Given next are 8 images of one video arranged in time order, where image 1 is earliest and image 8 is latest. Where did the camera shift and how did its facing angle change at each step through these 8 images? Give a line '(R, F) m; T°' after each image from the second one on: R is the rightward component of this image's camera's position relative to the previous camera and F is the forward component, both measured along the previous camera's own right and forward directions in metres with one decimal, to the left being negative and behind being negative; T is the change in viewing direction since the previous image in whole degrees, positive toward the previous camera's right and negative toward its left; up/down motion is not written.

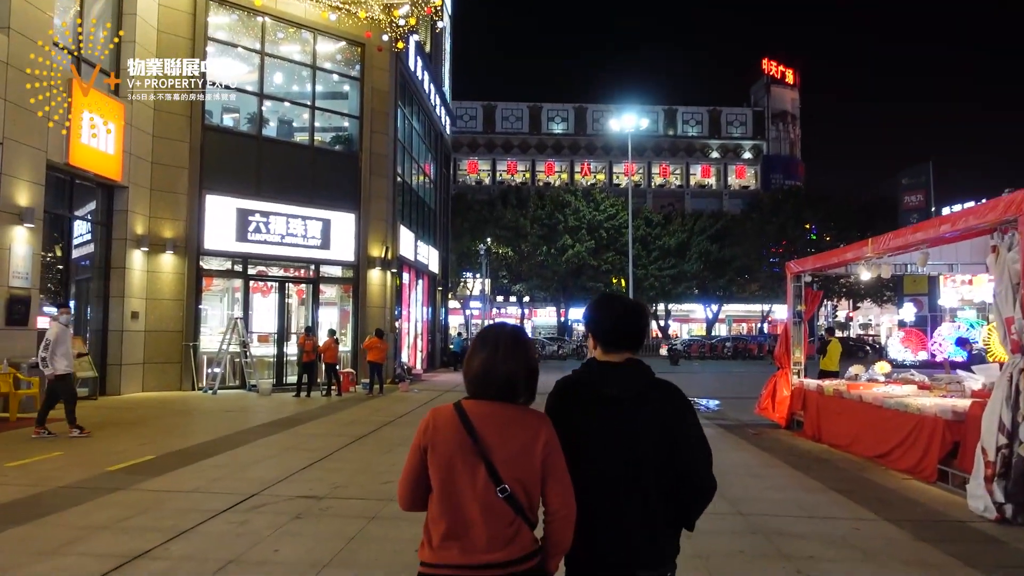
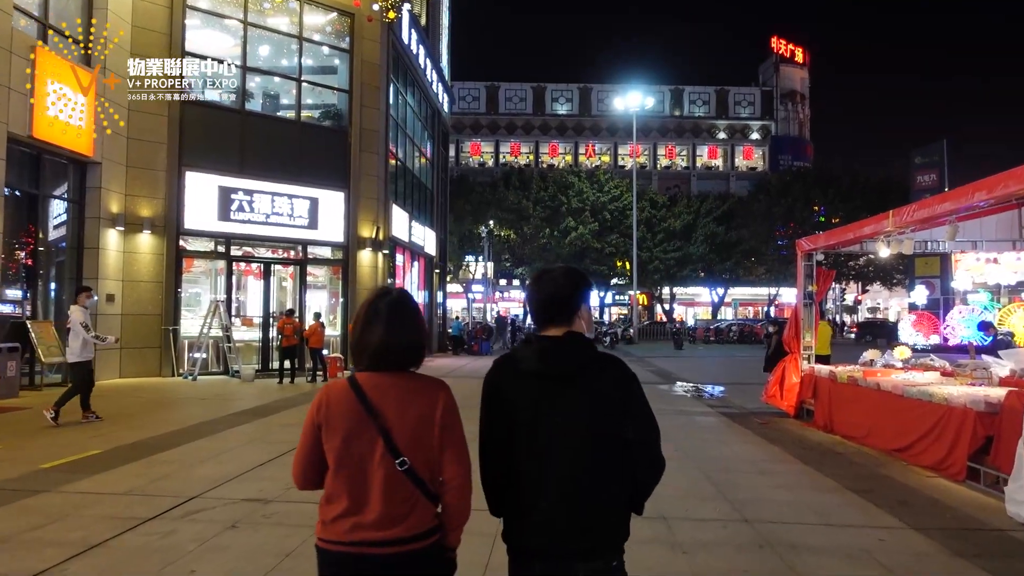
(+0.2, +0.8) m; 0°
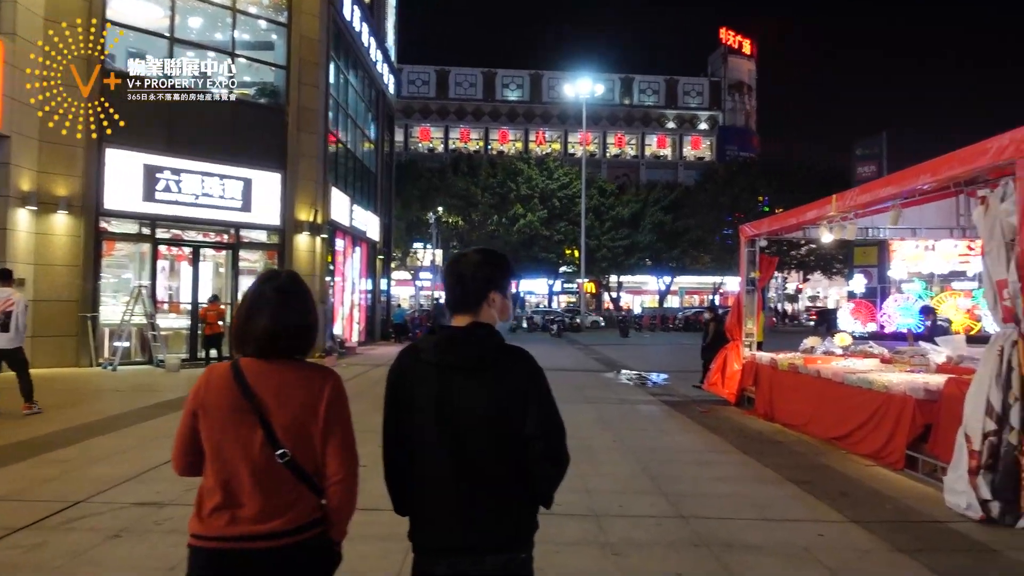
(+0.2, +0.4) m; +4°
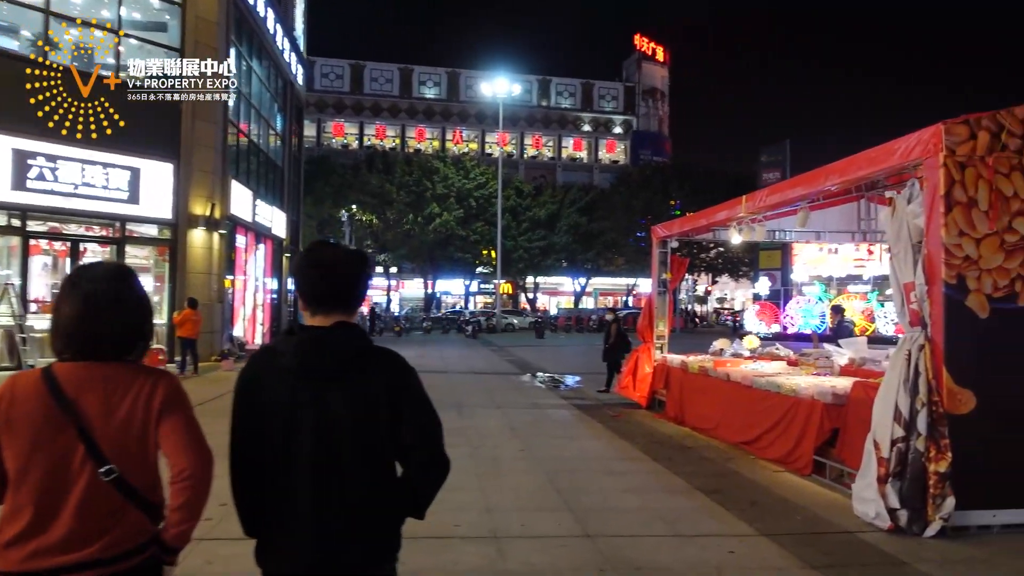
(+0.1, +0.4) m; +7°
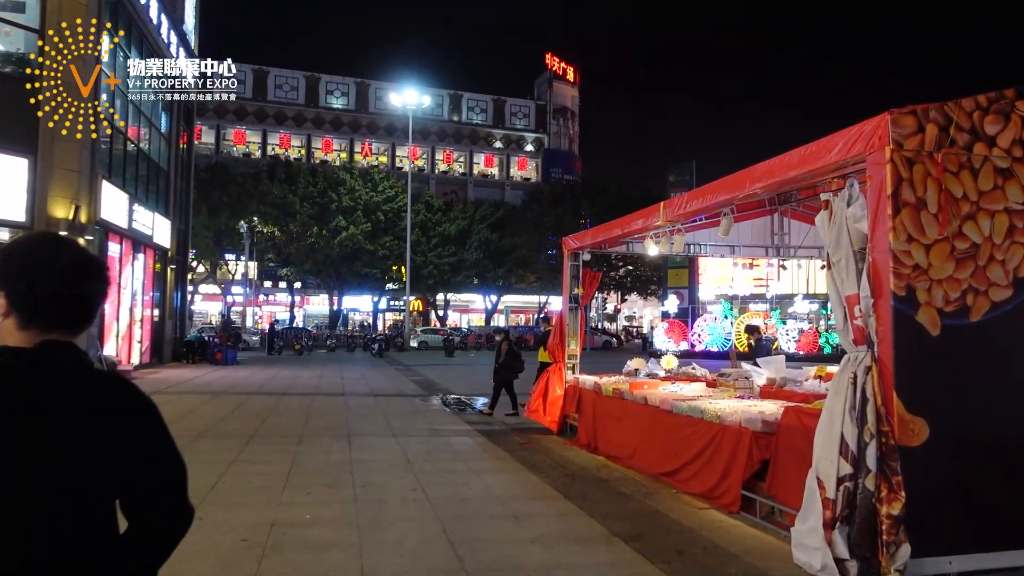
(+0.2, +0.9) m; +7°
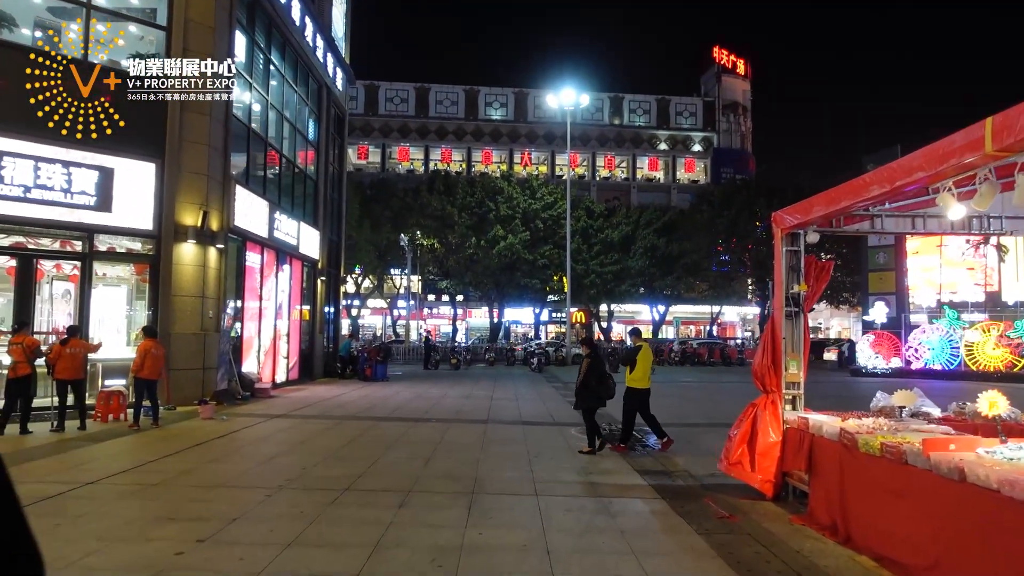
(-0.2, +2.7) m; -13°
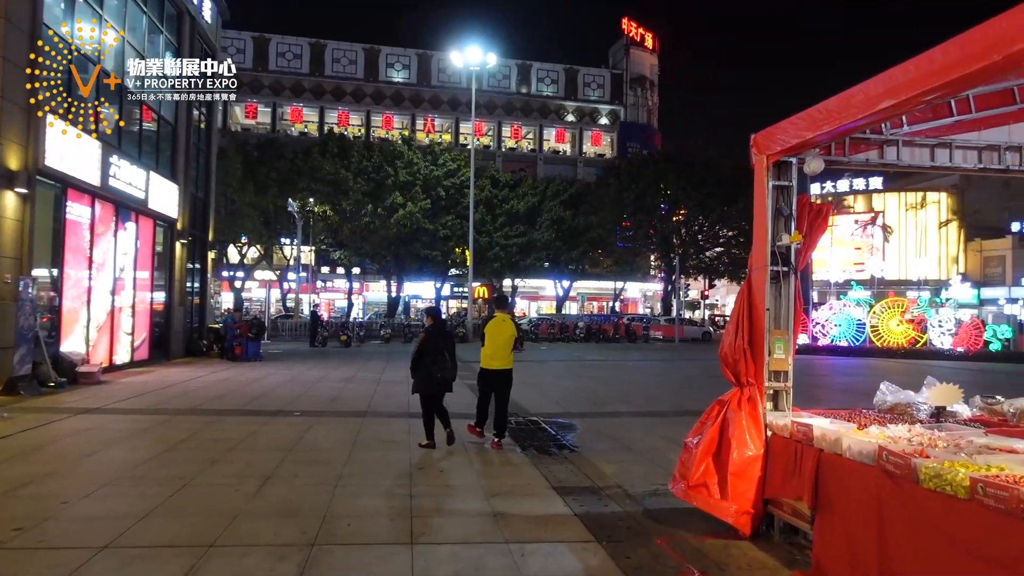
(+0.2, +2.2) m; +8°
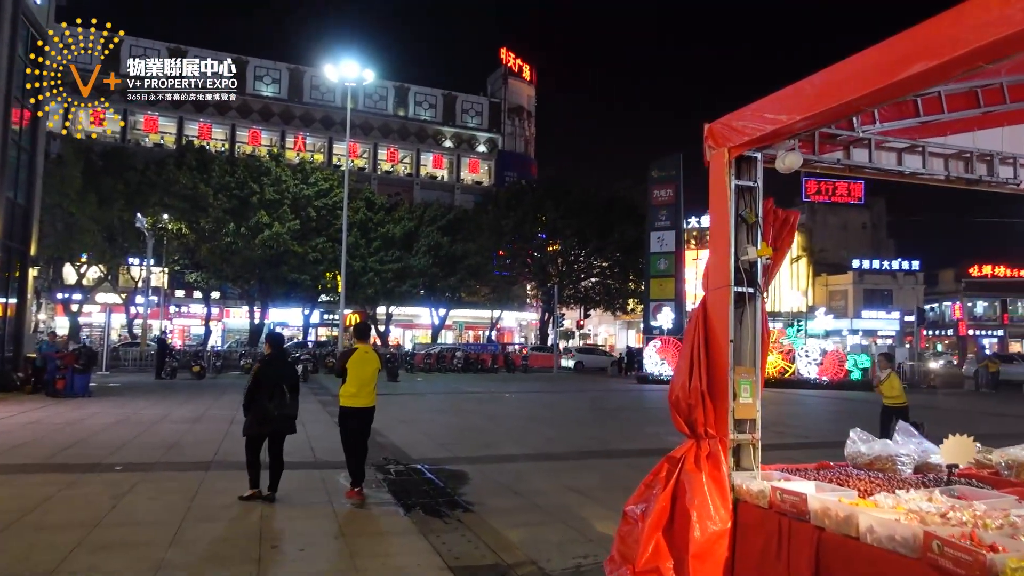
(-0.1, +1.2) m; +10°
